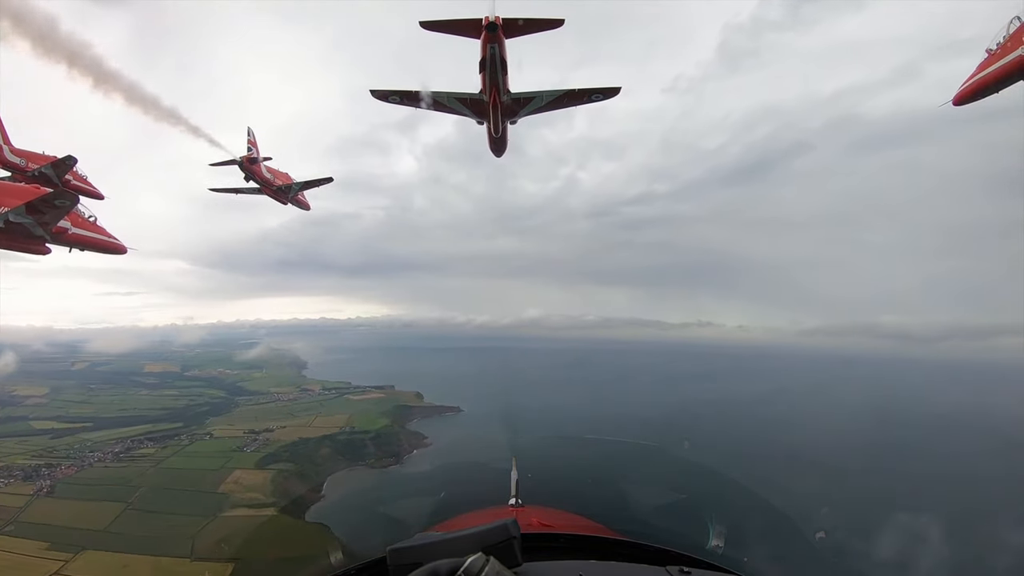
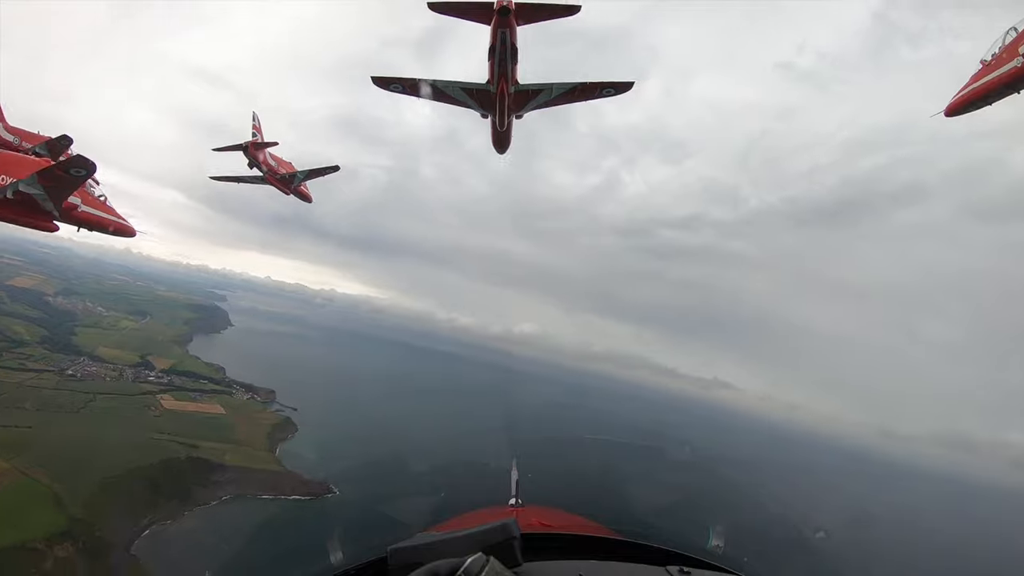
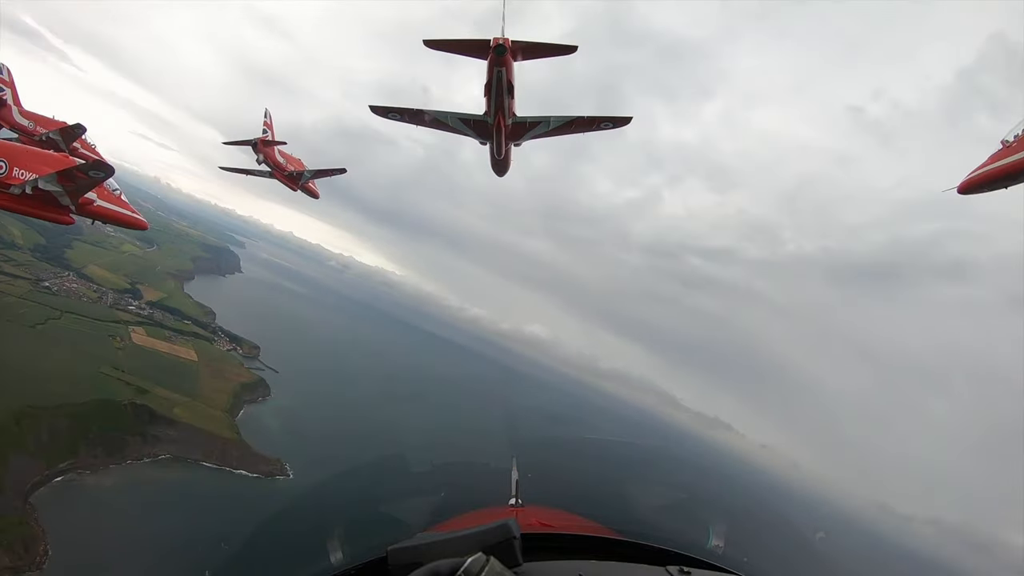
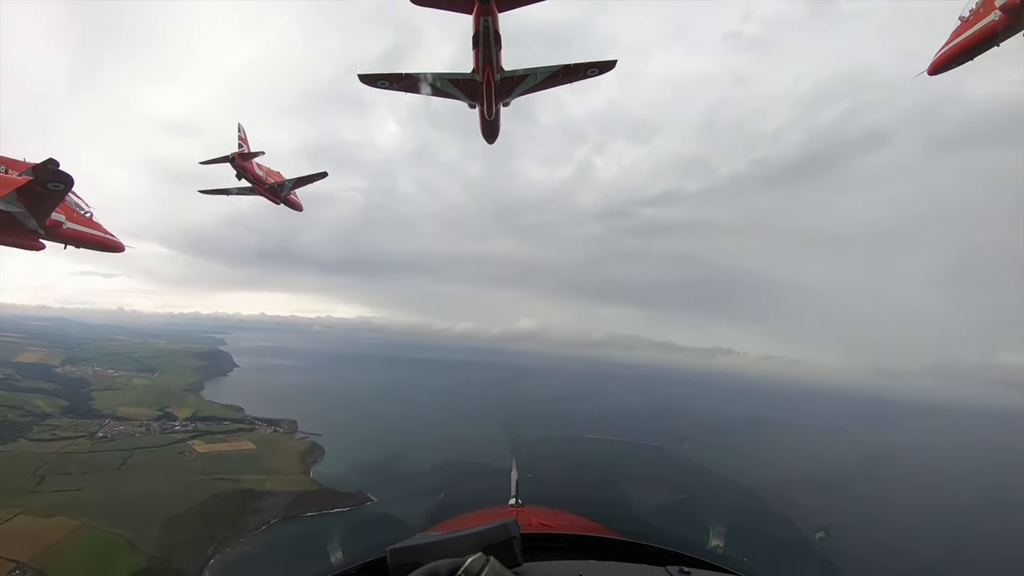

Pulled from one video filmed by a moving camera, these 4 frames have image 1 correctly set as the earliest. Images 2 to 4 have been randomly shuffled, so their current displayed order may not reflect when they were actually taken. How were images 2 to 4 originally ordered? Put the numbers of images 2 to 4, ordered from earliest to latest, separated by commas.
4, 2, 3
